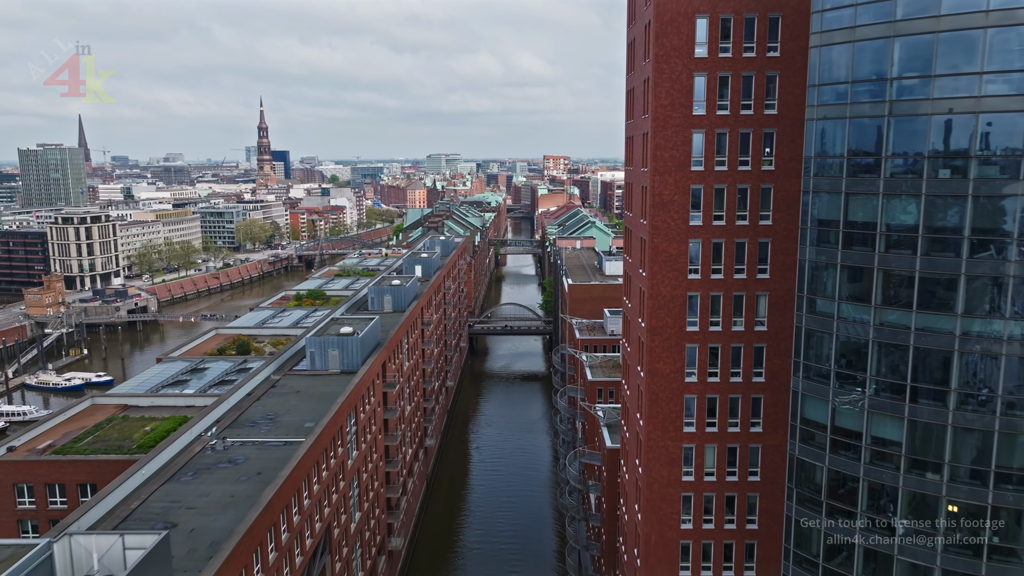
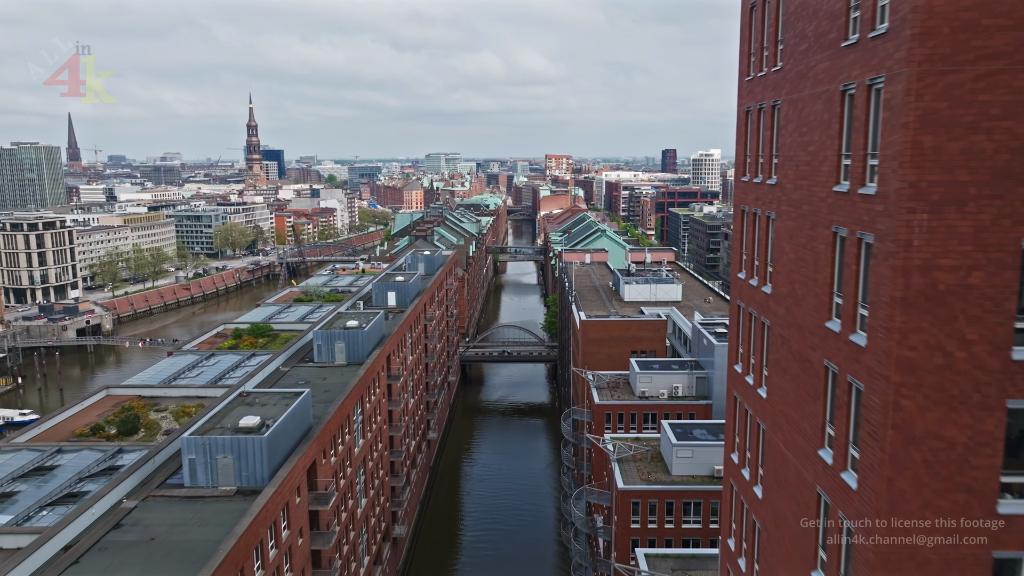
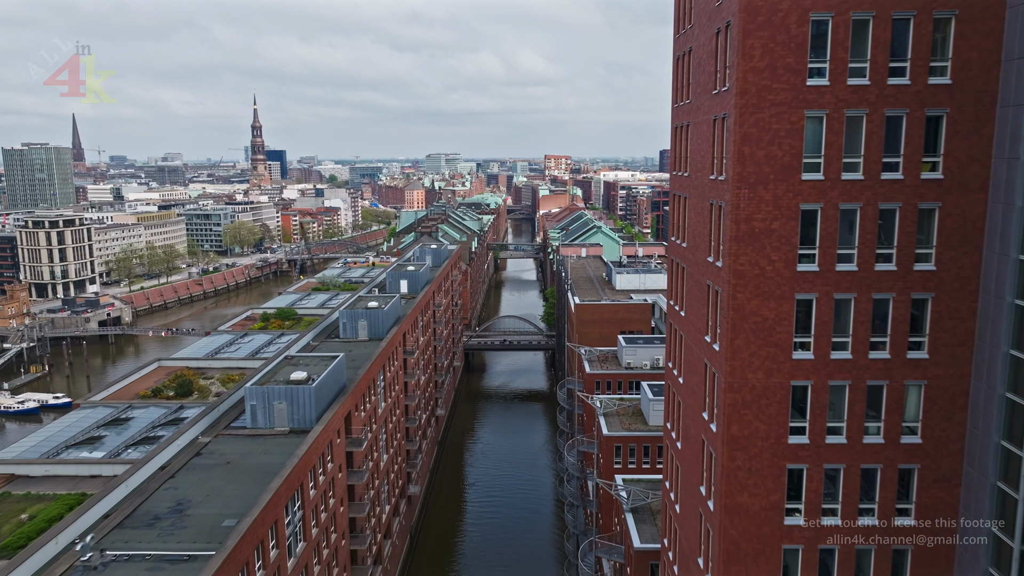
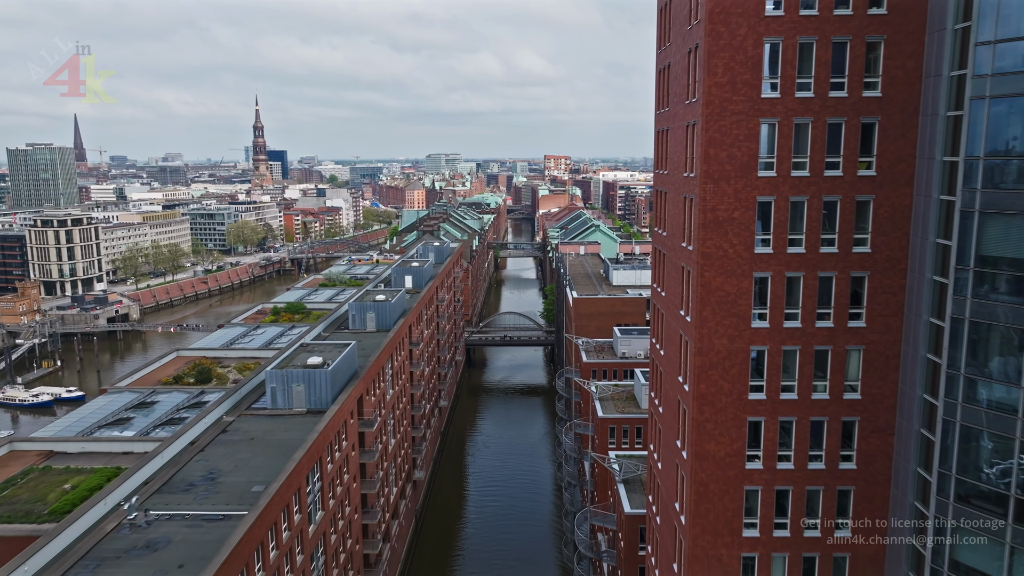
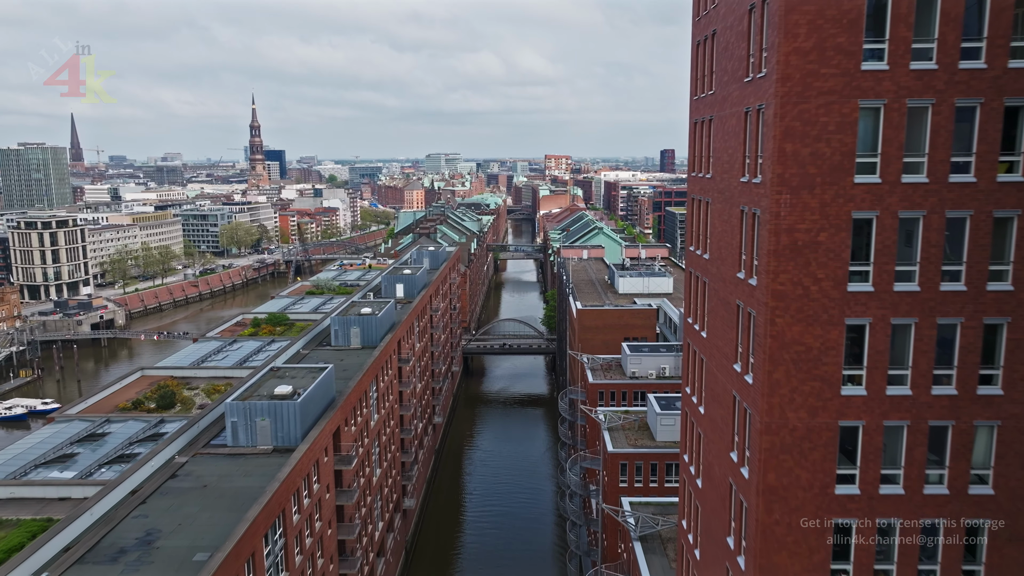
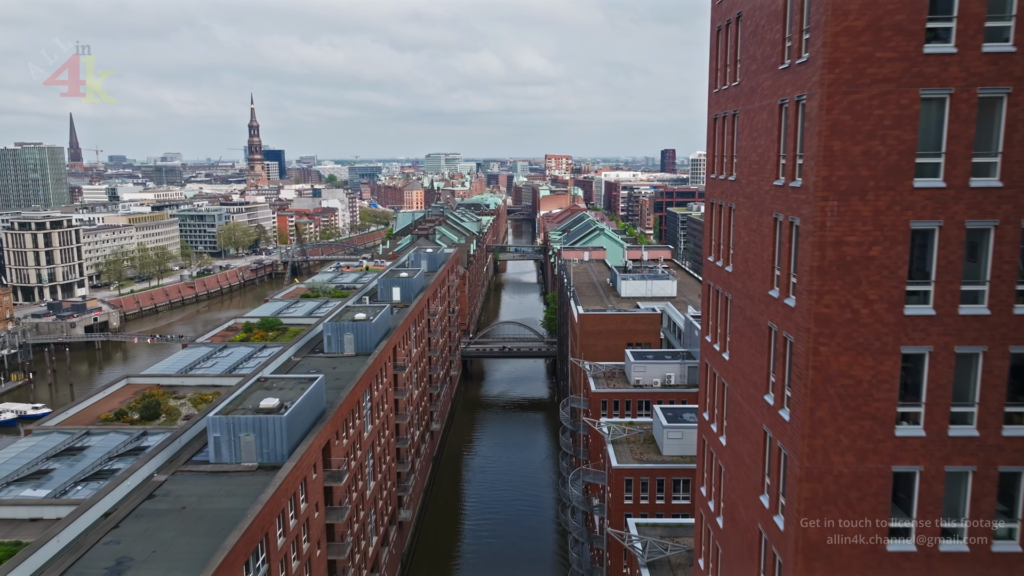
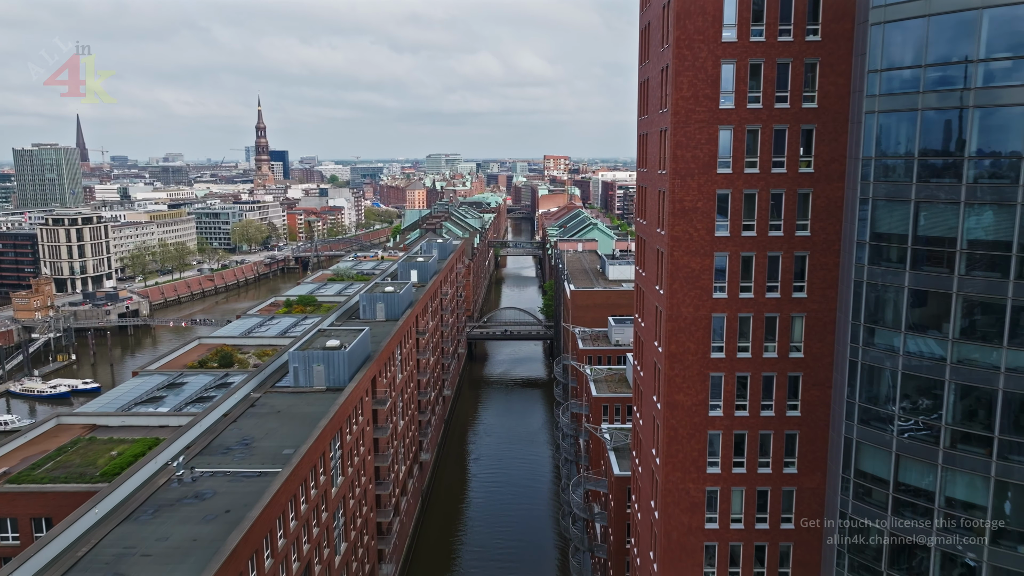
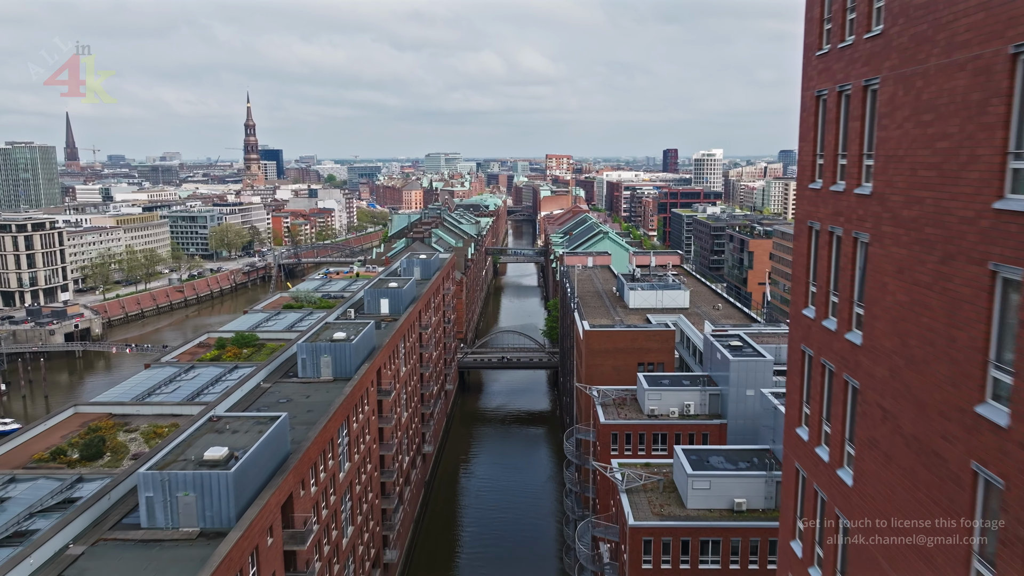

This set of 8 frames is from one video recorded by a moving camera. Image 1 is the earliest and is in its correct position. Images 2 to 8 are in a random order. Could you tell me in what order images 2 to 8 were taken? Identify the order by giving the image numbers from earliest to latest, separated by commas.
7, 4, 3, 5, 6, 2, 8
